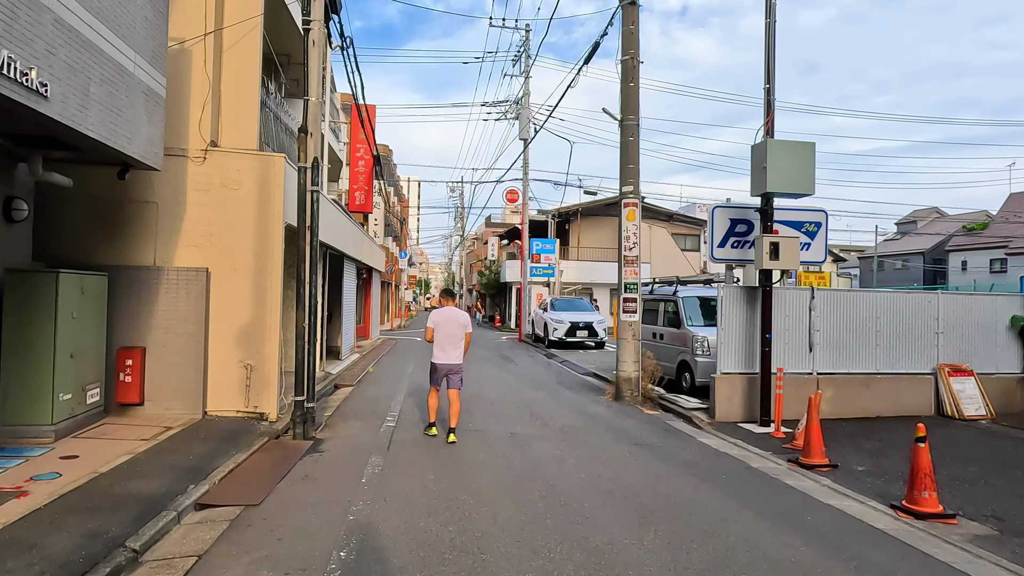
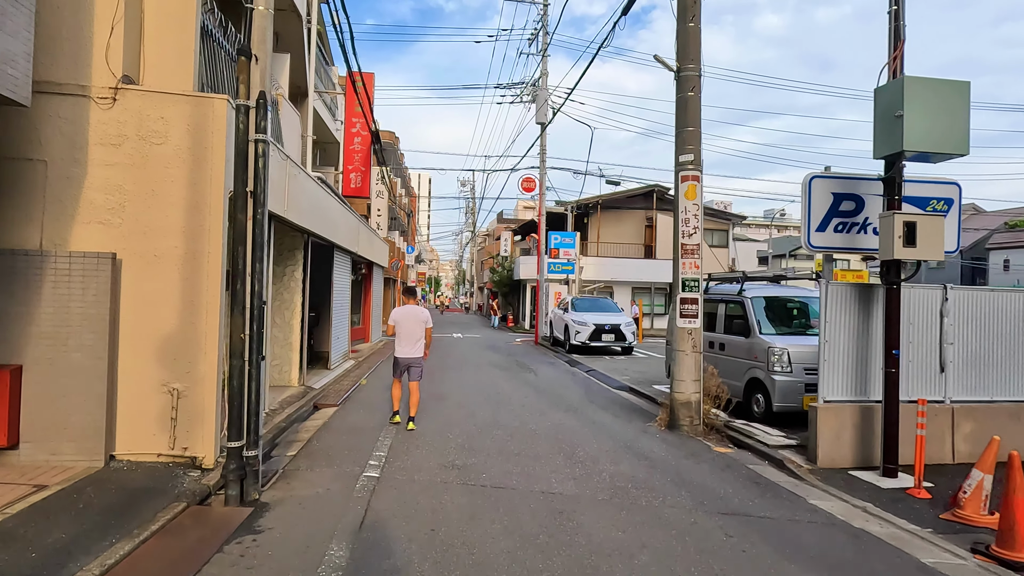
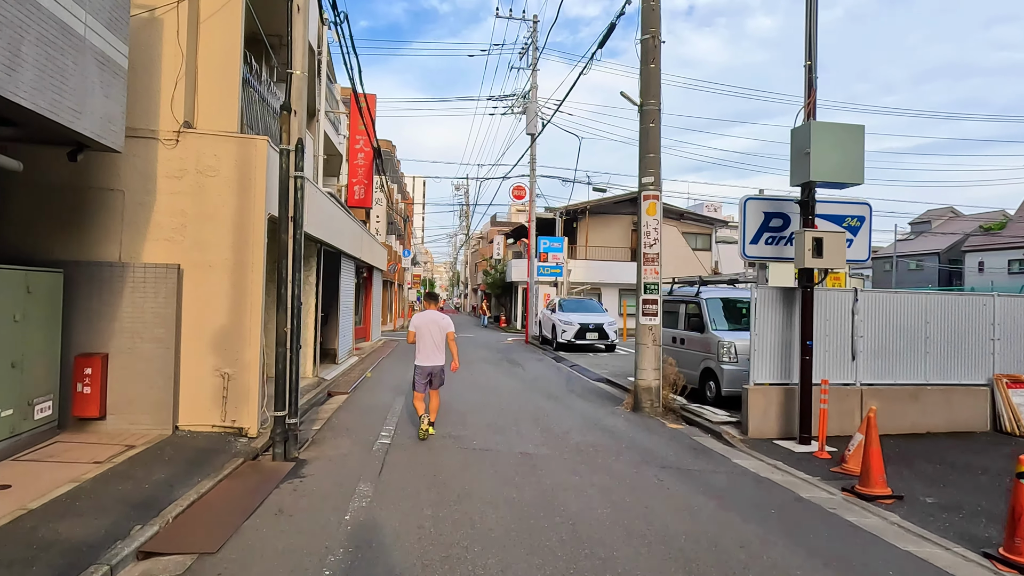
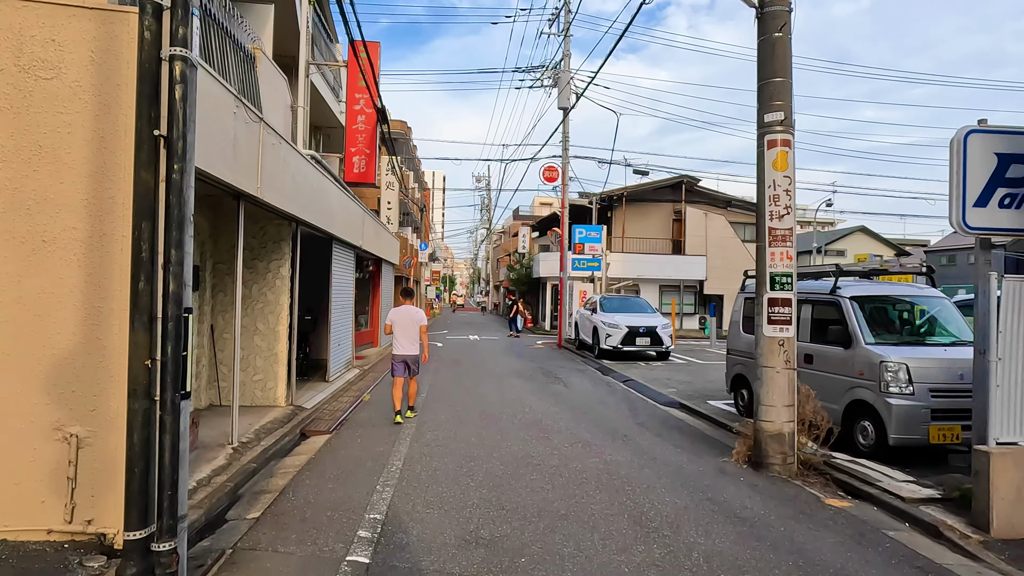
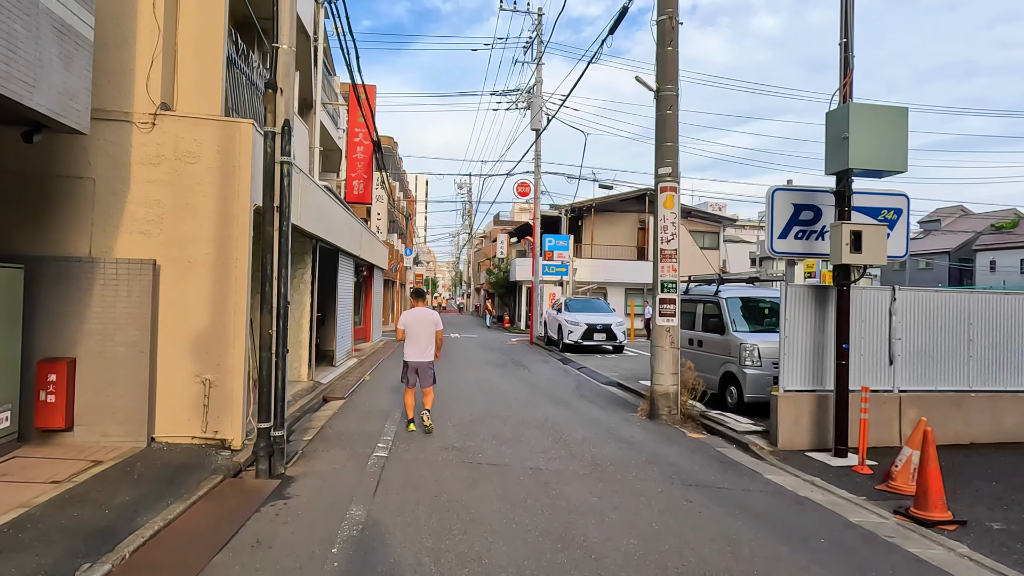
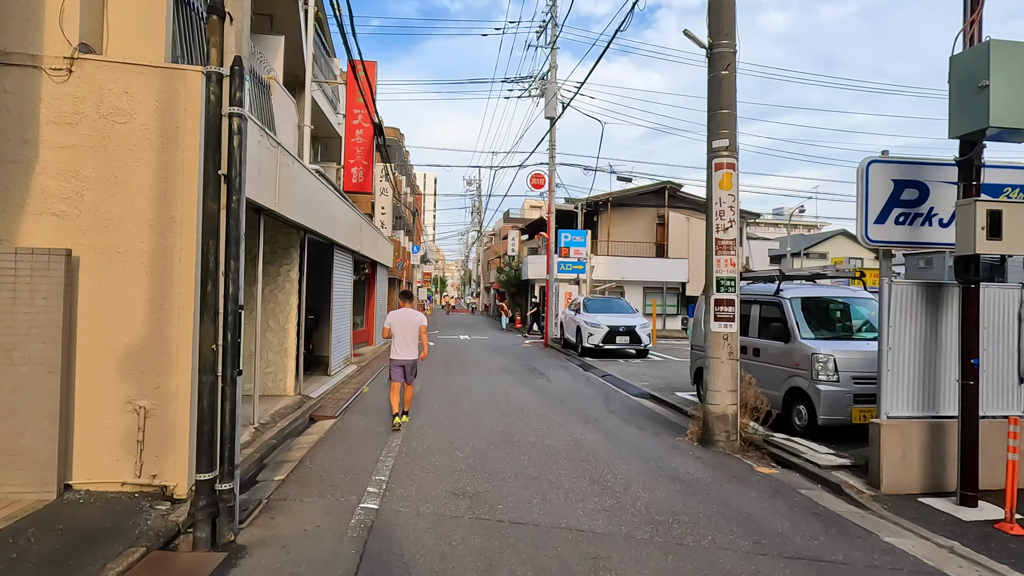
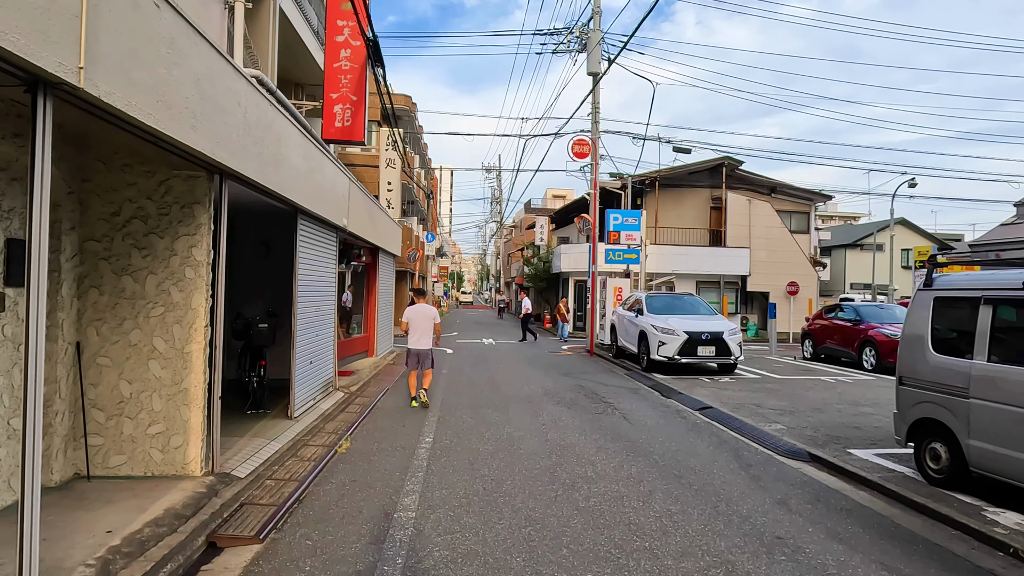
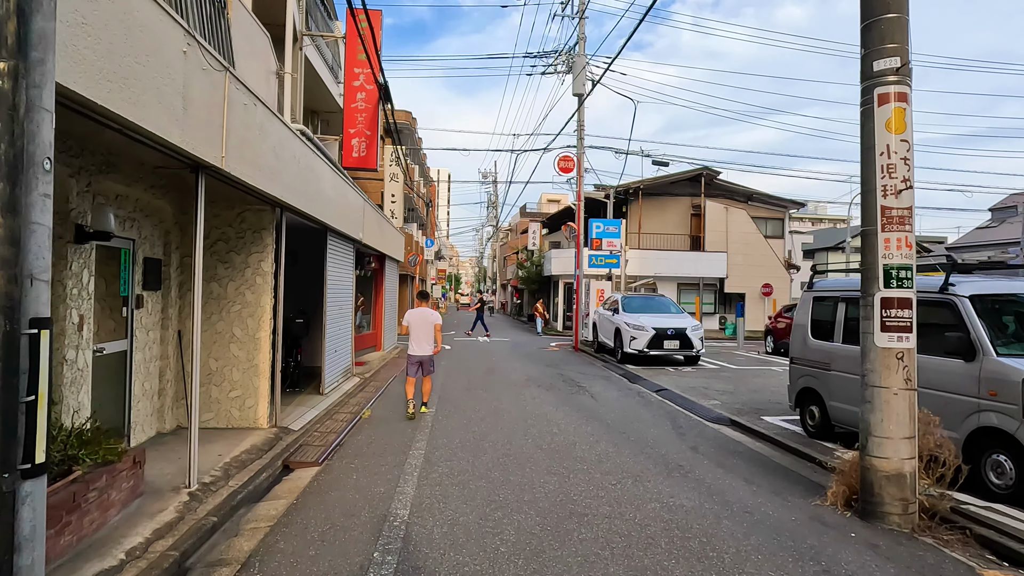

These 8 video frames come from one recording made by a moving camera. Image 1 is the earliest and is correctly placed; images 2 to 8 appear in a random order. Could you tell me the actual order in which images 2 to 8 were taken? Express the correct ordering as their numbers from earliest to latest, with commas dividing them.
3, 5, 2, 6, 4, 8, 7
